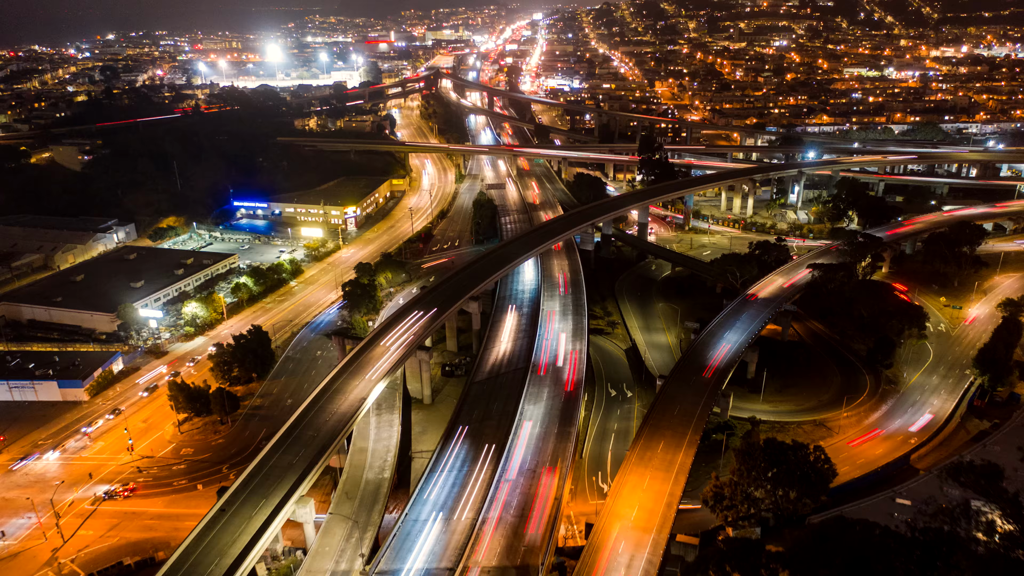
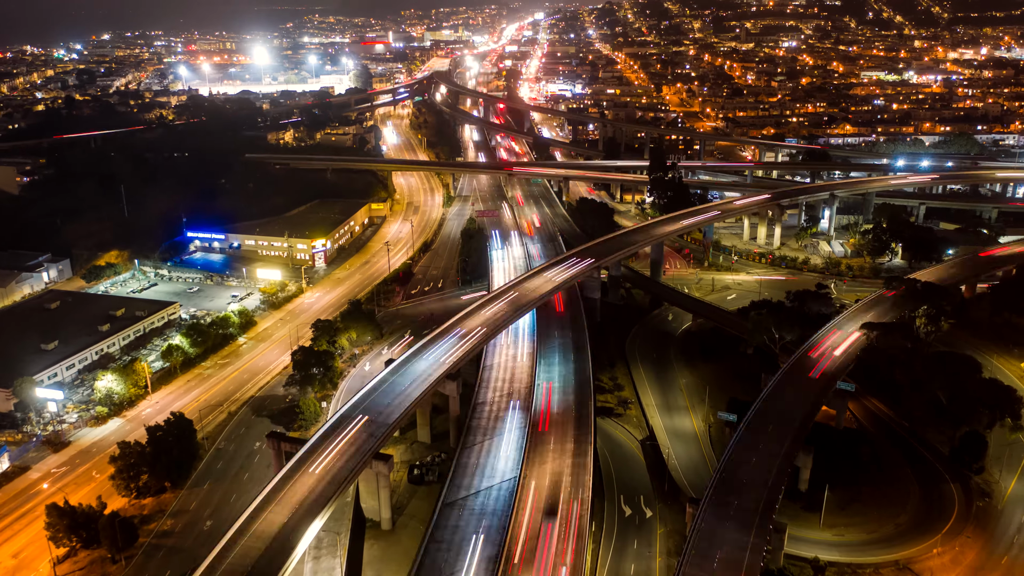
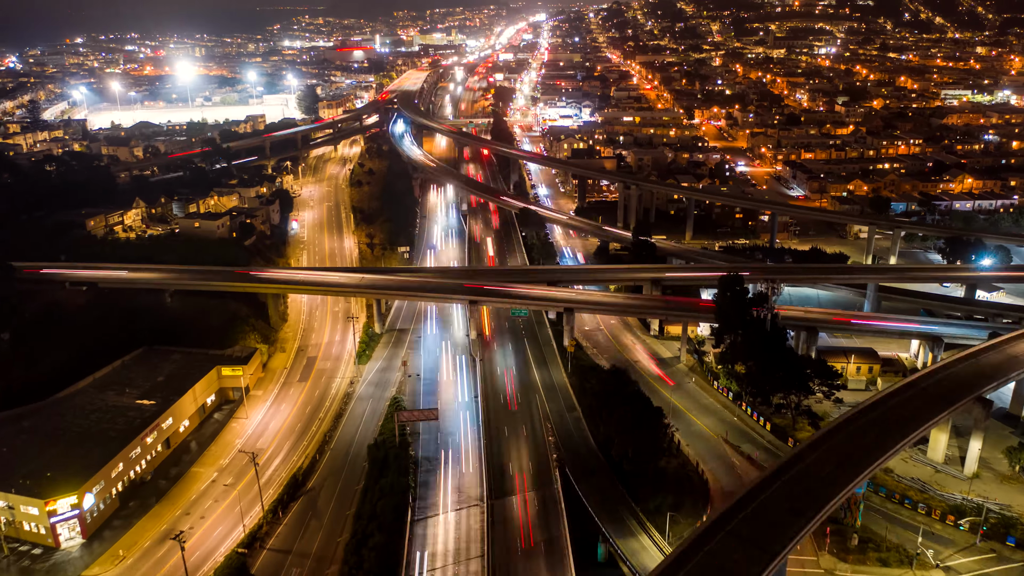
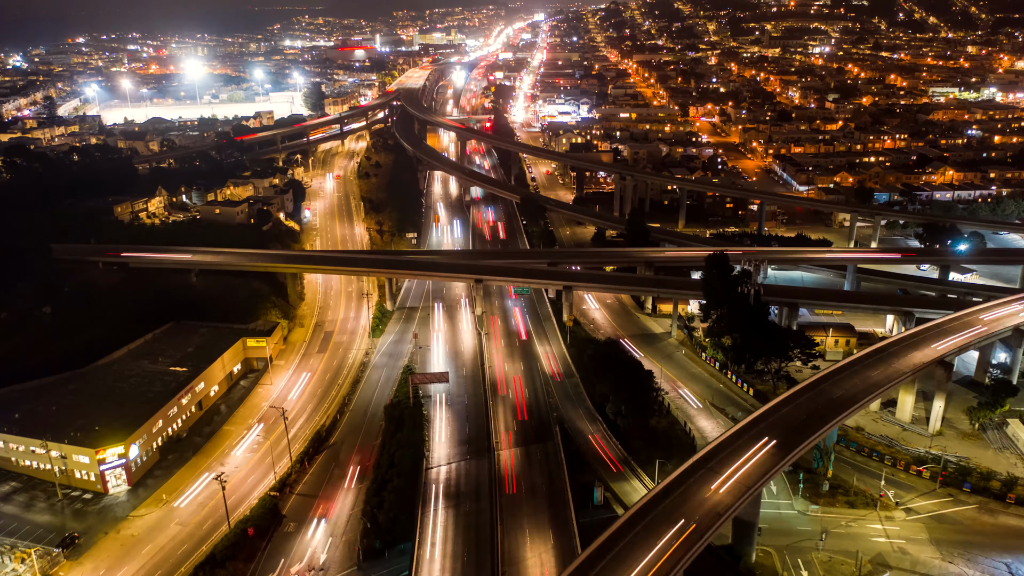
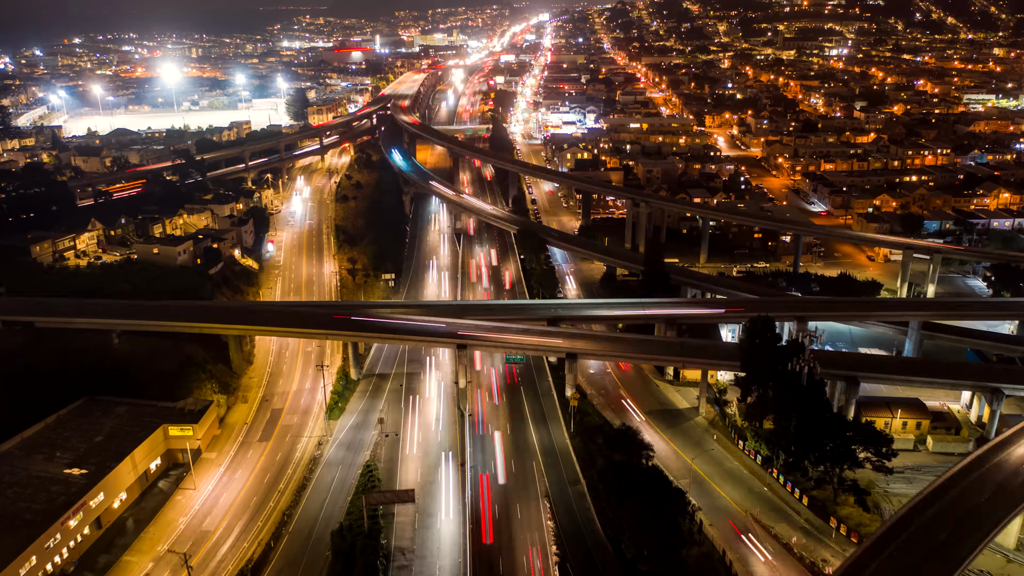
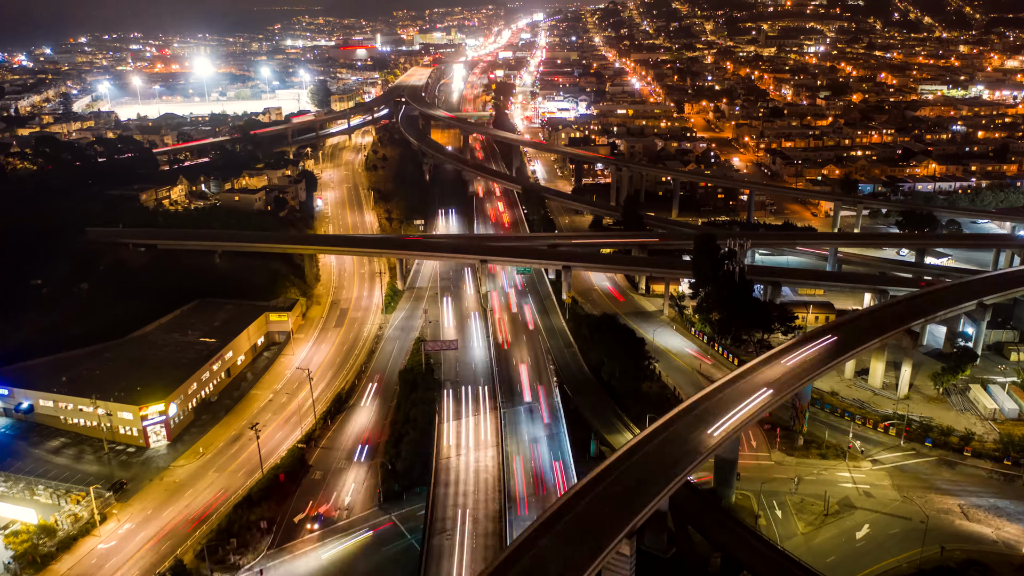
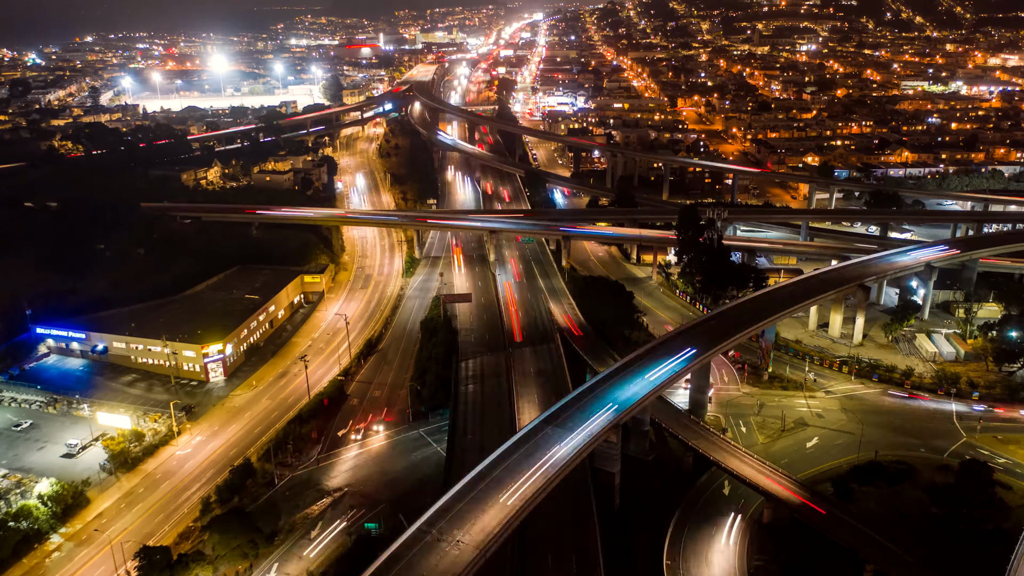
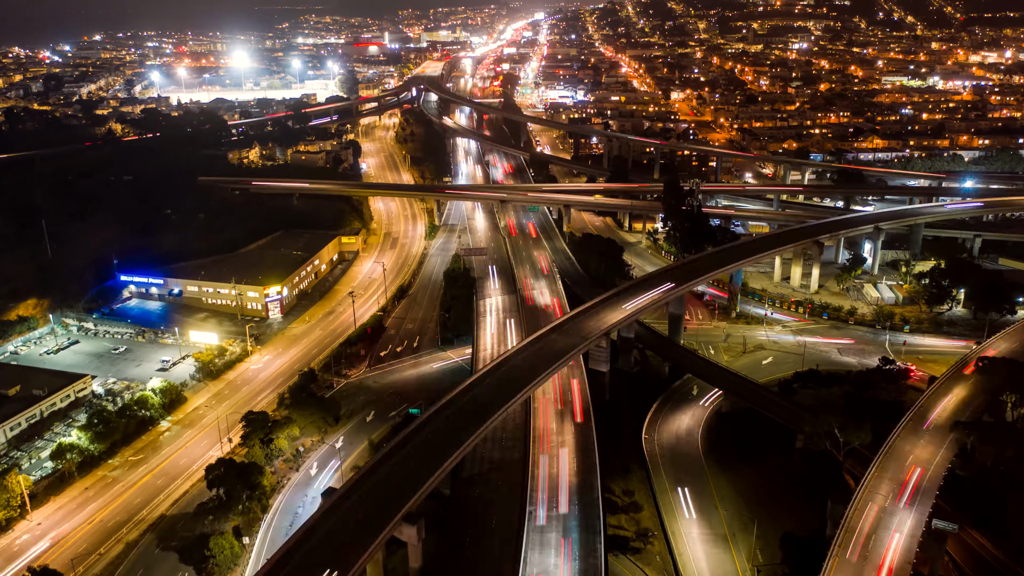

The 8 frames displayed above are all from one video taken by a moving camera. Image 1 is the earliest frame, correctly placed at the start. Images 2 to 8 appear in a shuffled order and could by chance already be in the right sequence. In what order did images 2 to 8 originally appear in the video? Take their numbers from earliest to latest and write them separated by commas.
2, 8, 7, 6, 4, 3, 5
